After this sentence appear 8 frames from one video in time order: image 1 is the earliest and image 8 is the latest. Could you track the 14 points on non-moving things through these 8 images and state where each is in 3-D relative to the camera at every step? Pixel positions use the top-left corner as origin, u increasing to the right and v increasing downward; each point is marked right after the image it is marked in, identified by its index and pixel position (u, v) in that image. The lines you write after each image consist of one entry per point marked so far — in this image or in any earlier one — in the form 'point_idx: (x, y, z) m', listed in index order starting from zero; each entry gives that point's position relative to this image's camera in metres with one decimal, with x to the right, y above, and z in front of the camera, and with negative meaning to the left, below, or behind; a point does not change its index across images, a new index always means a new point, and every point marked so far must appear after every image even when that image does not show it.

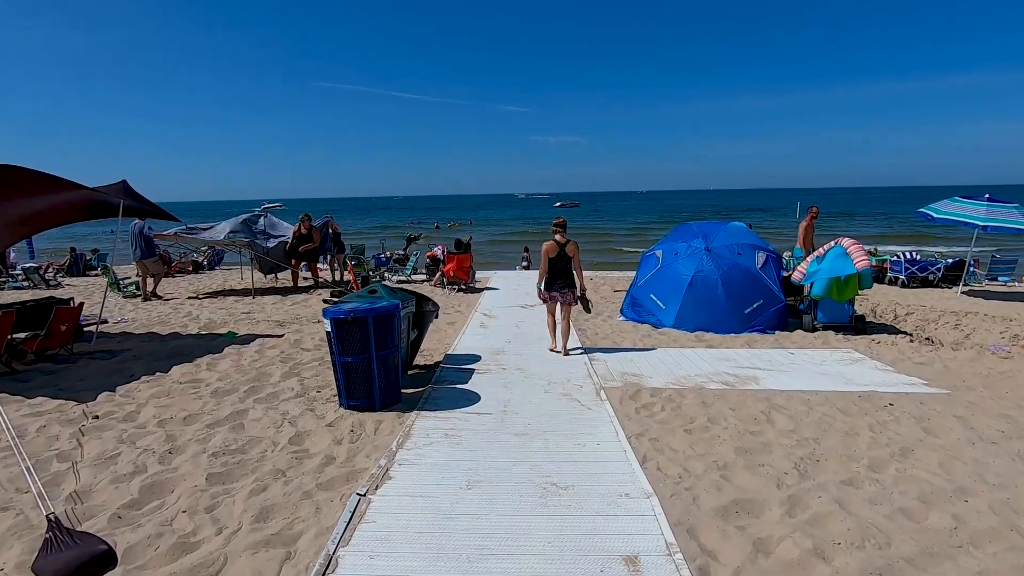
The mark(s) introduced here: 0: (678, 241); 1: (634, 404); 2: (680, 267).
0: (+2.7, +0.7, +8.6) m
1: (+1.0, -1.0, +4.6) m
2: (+2.6, +0.3, +8.3) m
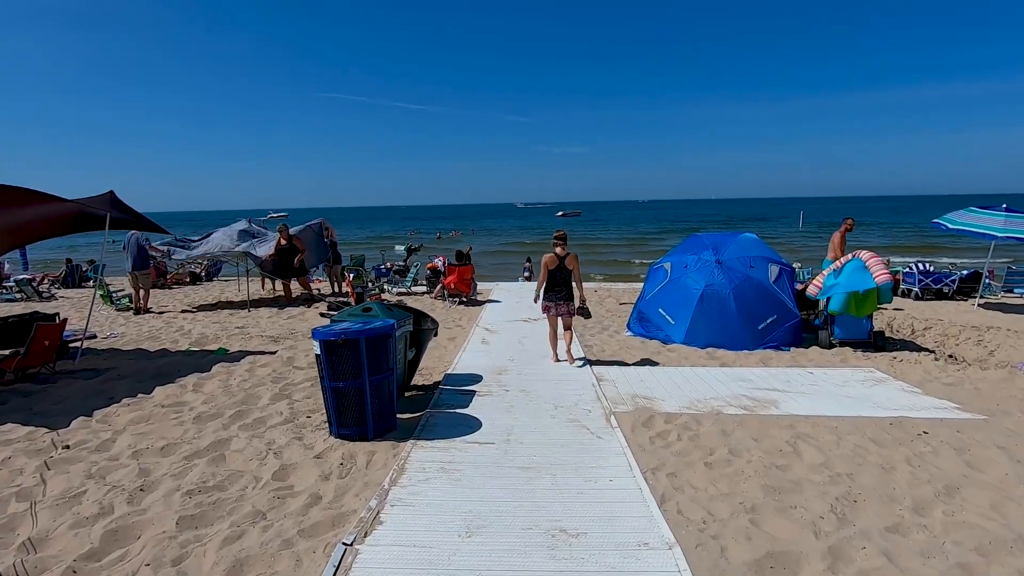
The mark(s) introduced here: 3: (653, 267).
0: (+2.7, +0.5, +8.3) m
1: (+1.1, -1.2, +4.3) m
2: (+2.6, +0.1, +8.0) m
3: (+2.3, +0.3, +8.7) m
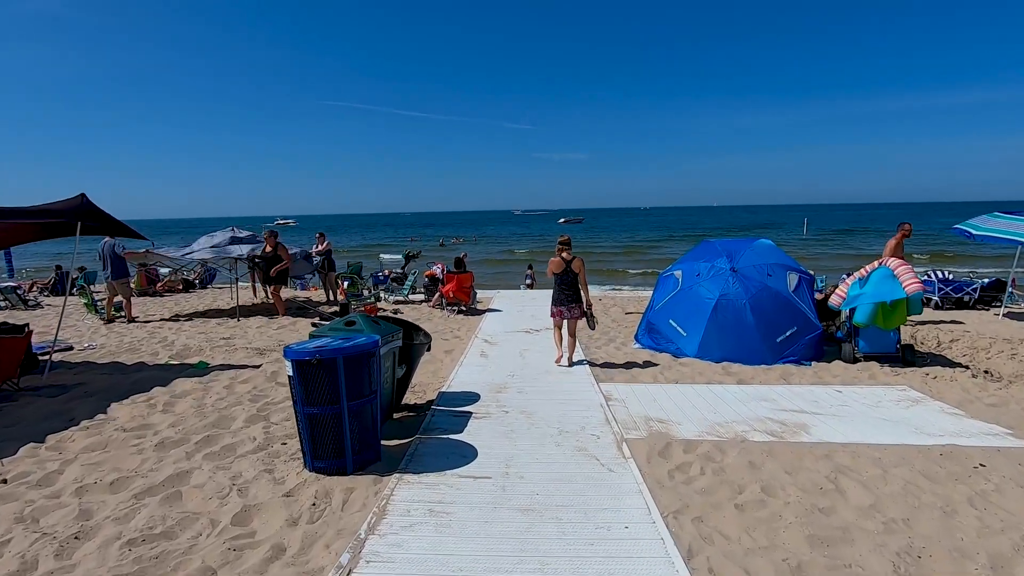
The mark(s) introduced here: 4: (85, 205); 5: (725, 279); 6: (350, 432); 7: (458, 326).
0: (+2.7, +0.4, +7.8) m
1: (+1.1, -1.2, +3.7) m
2: (+2.6, 0.0, +7.5) m
3: (+2.3, +0.2, +8.2) m
4: (-5.2, +1.0, +6.6) m
5: (+2.9, +0.1, +7.4) m
6: (-1.1, -1.0, +3.6) m
7: (-1.0, -0.7, +10.0) m
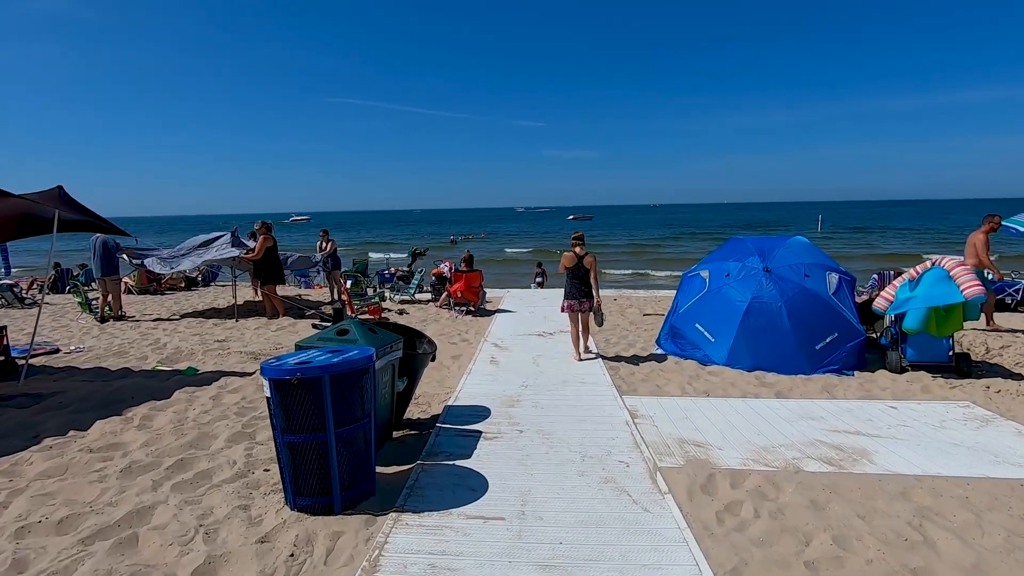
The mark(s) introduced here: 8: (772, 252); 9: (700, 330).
0: (+2.9, +0.4, +7.2) m
1: (+1.2, -1.3, +3.2) m
2: (+2.8, 0.0, +6.9) m
3: (+2.5, +0.2, +7.6) m
4: (-5.1, +1.0, +6.1) m
5: (+3.1, +0.1, +6.7) m
6: (-1.0, -1.0, +3.1) m
7: (-0.8, -0.7, +9.4) m
8: (+3.4, +0.5, +7.0) m
9: (+2.4, -0.6, +7.0) m
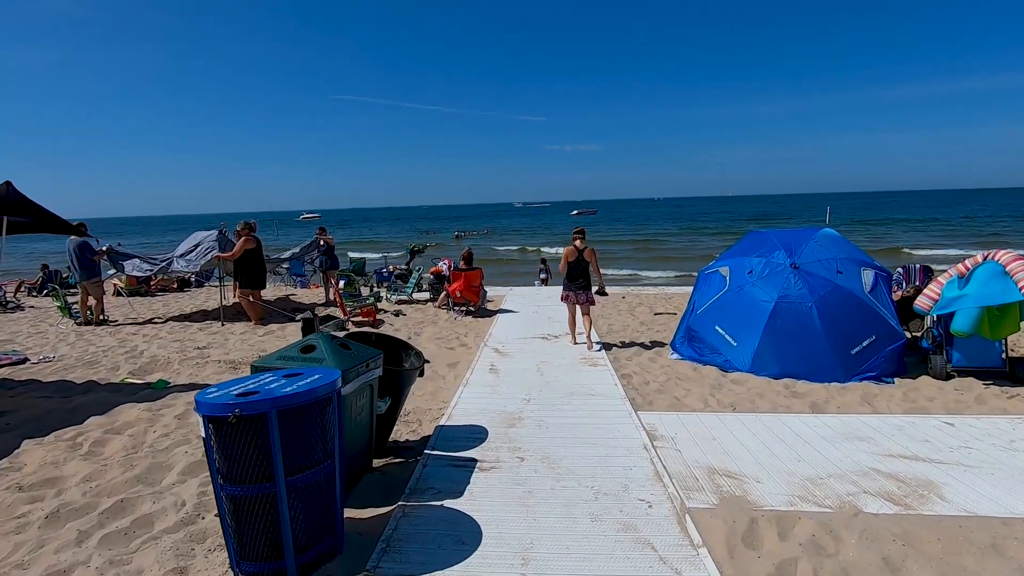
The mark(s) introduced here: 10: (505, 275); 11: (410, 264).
0: (+2.9, +0.4, +6.5) m
1: (+1.2, -1.3, +2.5) m
2: (+2.8, 0.0, +6.2) m
3: (+2.5, +0.2, +6.9) m
4: (-5.1, +1.0, +5.5) m
5: (+3.1, +0.1, +6.1) m
6: (-1.0, -1.1, +2.5) m
7: (-0.8, -0.7, +8.8) m
8: (+3.4, +0.5, +6.3) m
9: (+2.5, -0.5, +6.4) m
10: (-0.3, +0.5, +19.2) m
11: (-2.7, +0.6, +14.3) m
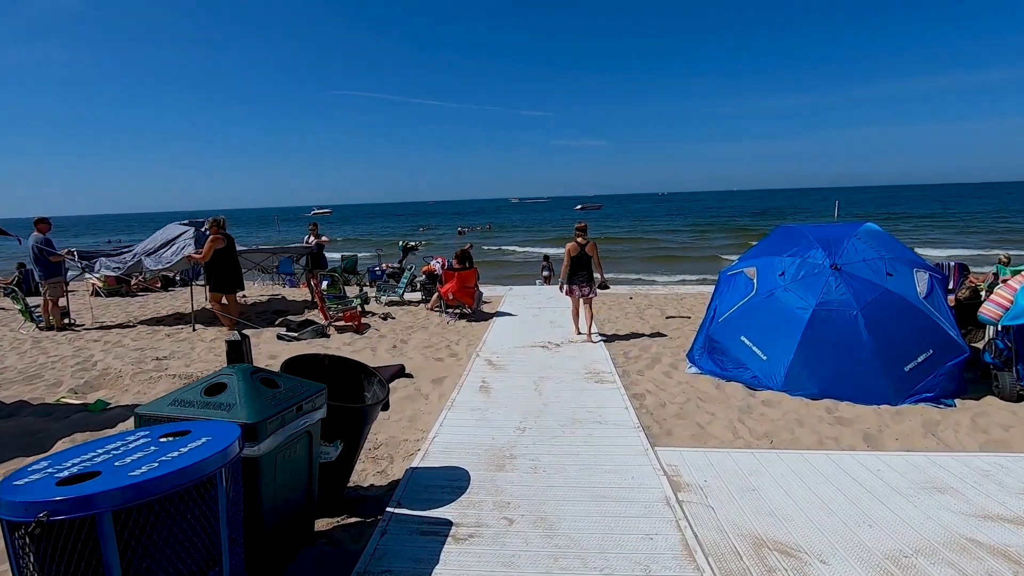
0: (+2.8, +0.3, +5.7) m
1: (+1.1, -1.4, +1.7) m
2: (+2.7, -0.1, +5.3) m
3: (+2.4, +0.2, +6.1) m
4: (-5.2, +0.9, +4.7) m
5: (+3.0, +0.1, +5.2) m
6: (-1.1, -1.1, +1.6) m
7: (-0.8, -0.7, +8.0) m
8: (+3.3, +0.4, +5.4) m
9: (+2.4, -0.6, +5.5) m
10: (-0.2, +0.5, +18.4) m
11: (-2.7, +0.7, +13.5) m
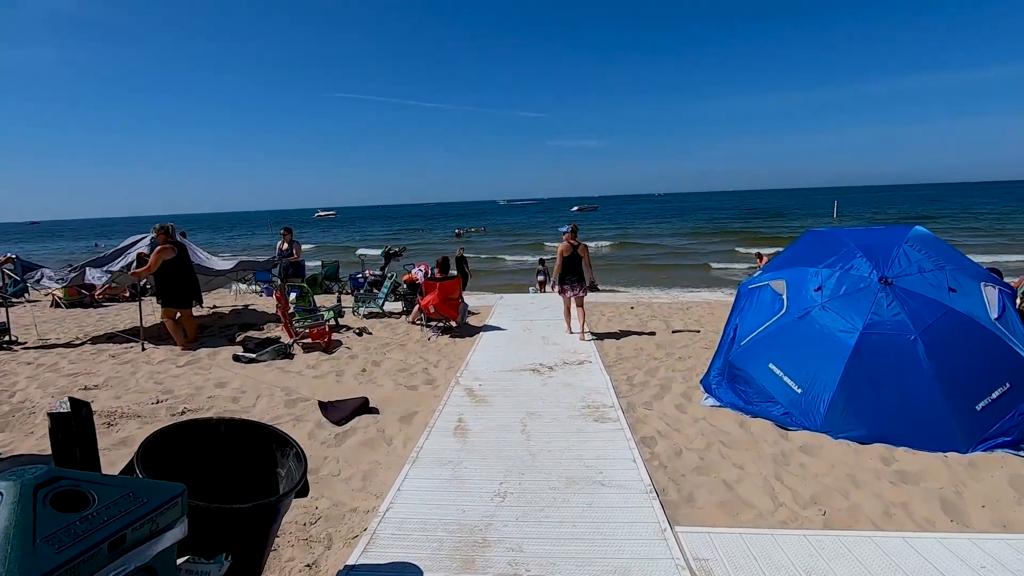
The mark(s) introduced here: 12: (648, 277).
0: (+2.7, +0.2, +4.7) m
1: (+0.9, -1.5, +0.7) m
2: (+2.6, -0.2, +4.4) m
3: (+2.3, 0.0, +5.1) m
4: (-5.3, +0.7, +3.7) m
5: (+2.8, -0.1, +4.3) m
6: (-1.2, -1.3, +0.7) m
7: (-1.0, -0.9, +7.0) m
8: (+3.1, +0.3, +4.5) m
9: (+2.2, -0.7, +4.6) m
10: (-0.5, +0.3, +17.4) m
11: (-2.9, +0.4, +12.5) m
12: (+4.9, +0.7, +19.5) m
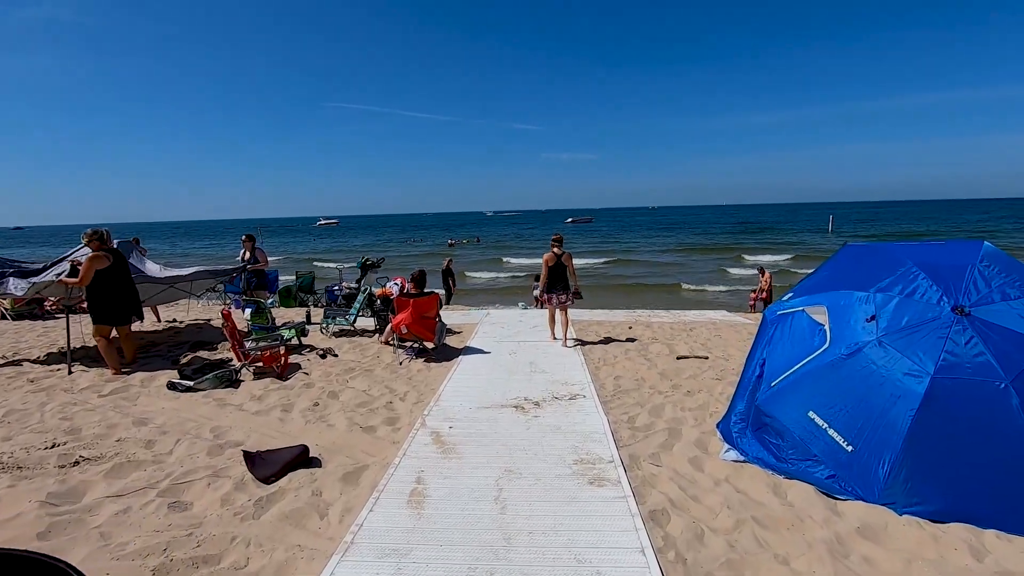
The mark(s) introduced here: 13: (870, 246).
0: (+2.5, 0.0, +3.8) m
1: (+0.8, -1.6, -0.2) m
2: (+2.4, -0.4, +3.5) m
3: (+2.1, -0.2, +4.2) m
4: (-5.5, +0.6, +2.7) m
5: (+2.7, -0.3, +3.3) m
6: (-1.4, -1.4, -0.3) m
7: (-1.2, -1.1, +6.0) m
8: (+3.0, +0.1, +3.6) m
9: (+2.1, -0.9, +3.6) m
10: (-0.8, -0.1, +16.5) m
11: (-3.2, +0.1, +11.5) m
12: (+4.6, +0.2, +18.6) m
13: (+2.8, +0.3, +4.2) m
